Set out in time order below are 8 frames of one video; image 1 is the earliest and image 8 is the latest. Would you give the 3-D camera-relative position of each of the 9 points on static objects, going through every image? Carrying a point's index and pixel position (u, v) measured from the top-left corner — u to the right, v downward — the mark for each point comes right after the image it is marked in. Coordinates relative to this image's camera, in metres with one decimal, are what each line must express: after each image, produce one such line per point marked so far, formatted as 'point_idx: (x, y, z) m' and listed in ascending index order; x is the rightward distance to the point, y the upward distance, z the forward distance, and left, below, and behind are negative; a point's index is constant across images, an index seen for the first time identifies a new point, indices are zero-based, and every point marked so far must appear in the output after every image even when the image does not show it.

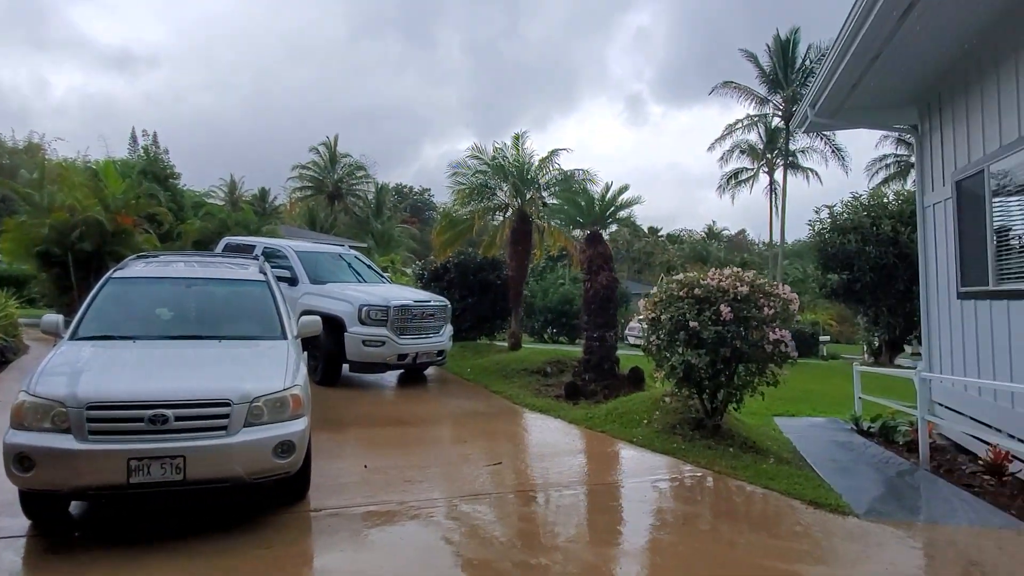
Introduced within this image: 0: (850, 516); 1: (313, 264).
0: (+2.2, -1.5, +4.7) m
1: (-2.8, +0.3, +10.2) m
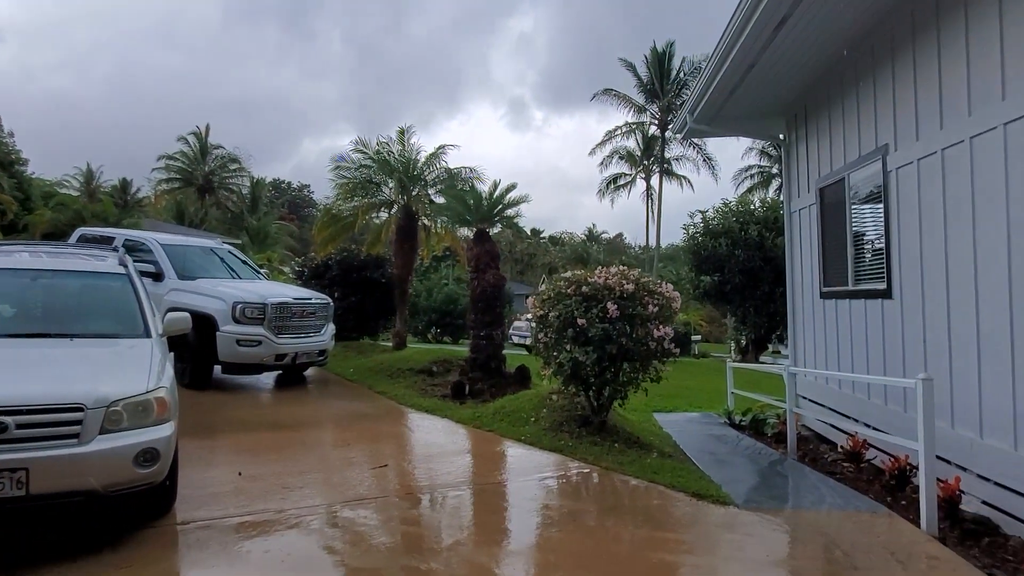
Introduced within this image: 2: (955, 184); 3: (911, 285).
0: (+1.5, -1.5, +4.9) m
1: (-4.3, +0.4, +9.5) m
2: (+3.1, +0.7, +5.2) m
3: (+3.2, 0.0, +5.8) m
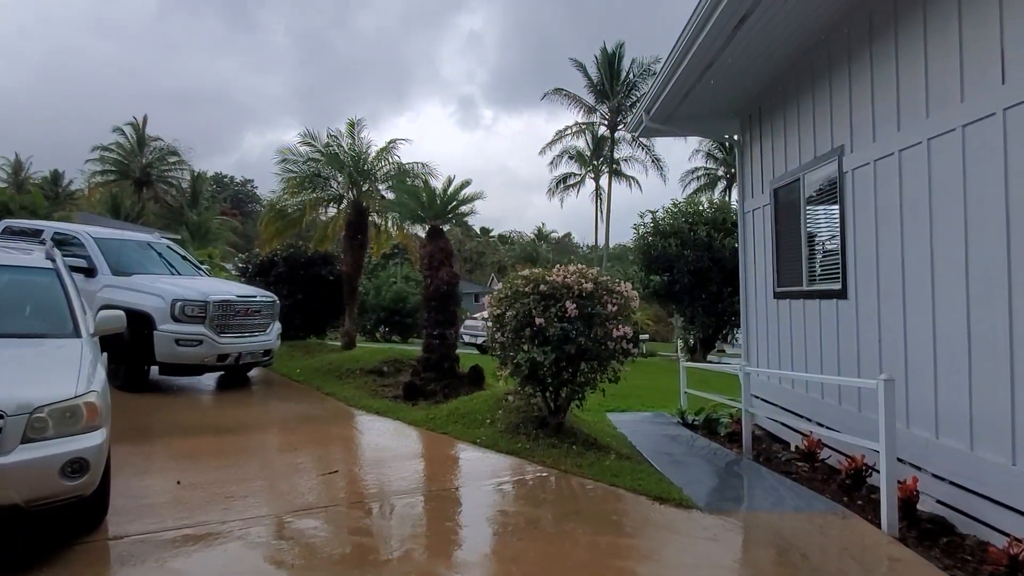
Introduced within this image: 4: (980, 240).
0: (+1.2, -1.5, +4.8) m
1: (-4.9, +0.4, +9.0) m
2: (+2.8, +0.7, +5.2) m
3: (+2.9, 0.0, +5.9) m
4: (+2.9, +0.3, +4.5) m
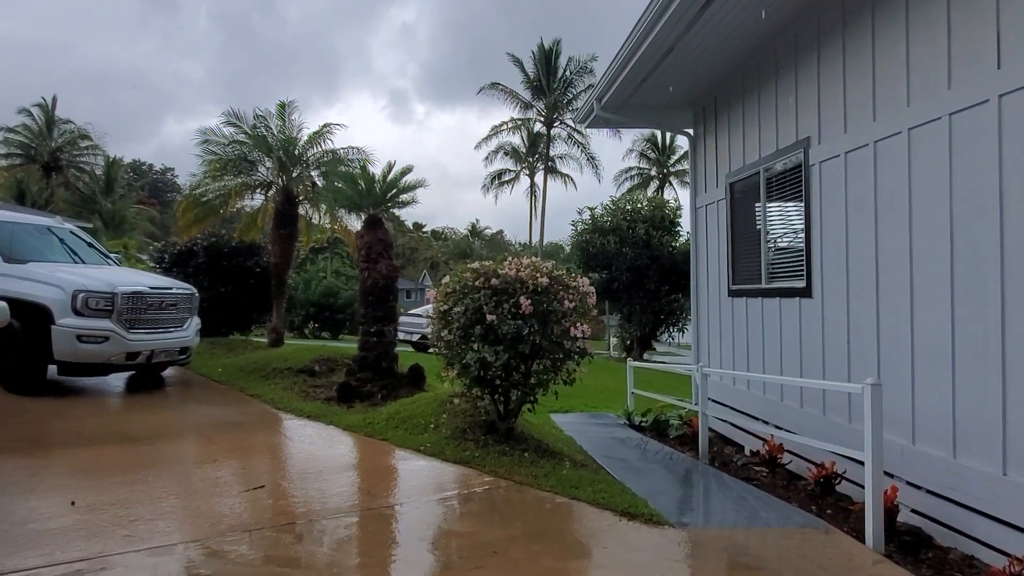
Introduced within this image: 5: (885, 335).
0: (+0.9, -1.4, +4.4) m
1: (-5.5, +0.6, +8.0) m
2: (+2.5, +0.7, +4.9) m
3: (+2.5, 0.0, +5.6) m
4: (+2.6, +0.3, +4.2) m
5: (+2.5, -0.3, +5.0) m
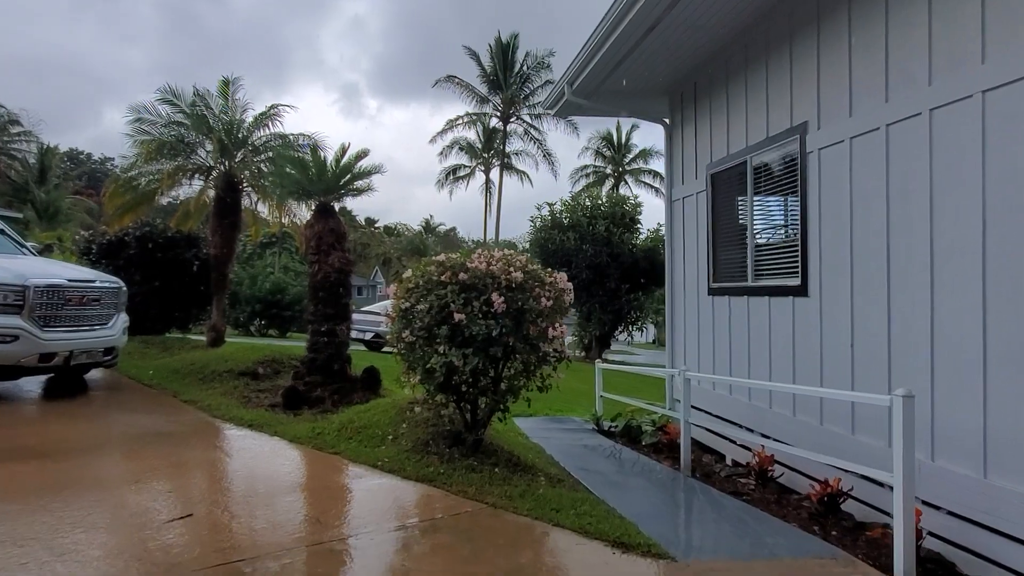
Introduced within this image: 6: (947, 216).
0: (+0.8, -1.4, +3.8) m
1: (-5.9, +0.6, +7.0) m
2: (+2.4, +0.7, +4.5) m
3: (+2.3, 0.0, +5.1) m
4: (+2.5, +0.3, +3.8) m
5: (+2.4, -0.3, +4.5) m
6: (+2.5, +0.4, +4.1) m
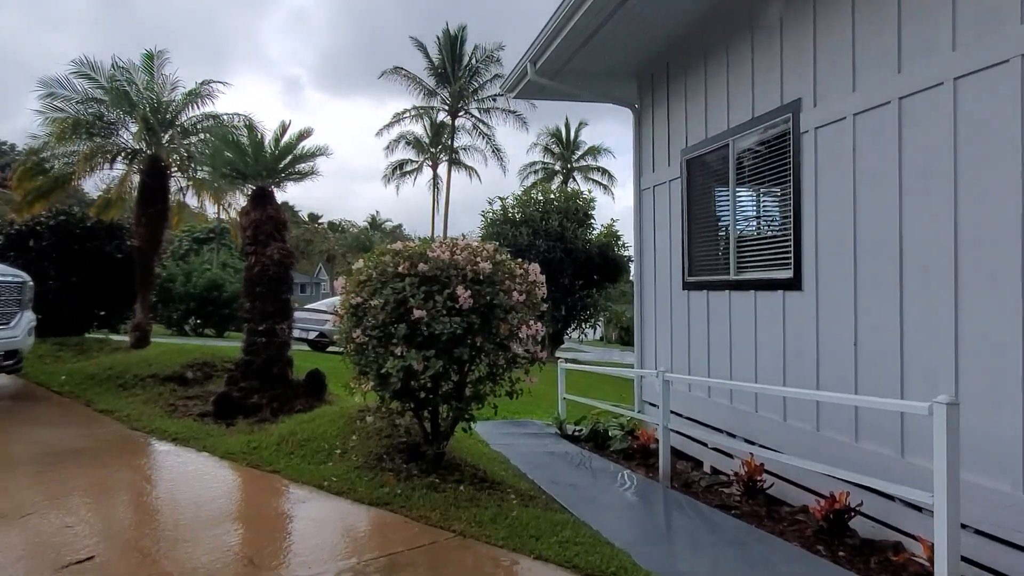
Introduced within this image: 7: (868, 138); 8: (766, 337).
0: (+0.7, -1.4, +3.3) m
1: (-6.2, +0.7, +6.0) m
2: (+2.2, +0.8, +4.0) m
3: (+2.1, +0.1, +4.7) m
4: (+2.4, +0.3, +3.3) m
5: (+2.2, -0.3, +4.0) m
6: (+2.3, +0.5, +3.7) m
7: (+2.1, +0.9, +4.4) m
8: (+1.9, -0.4, +5.5) m
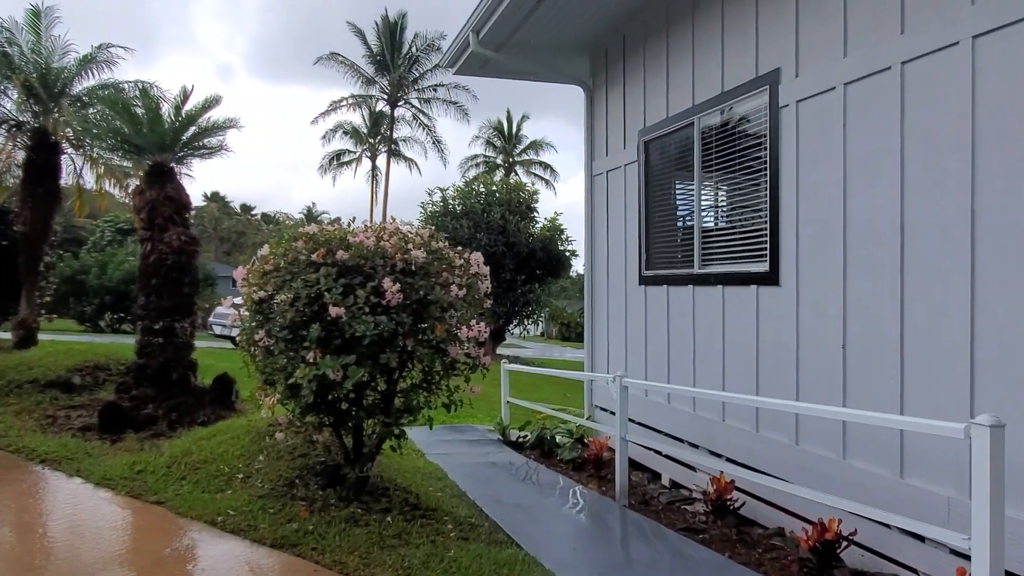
0: (+0.4, -1.3, +2.6) m
1: (-6.6, +0.8, +4.7) m
2: (+1.9, +0.8, +3.5) m
3: (+1.7, +0.1, +4.1) m
4: (+2.2, +0.4, +2.8) m
5: (+1.9, -0.2, +3.5) m
6: (+2.1, +0.5, +3.1) m
7: (+1.8, +0.9, +3.8) m
8: (+1.5, -0.3, +4.9) m
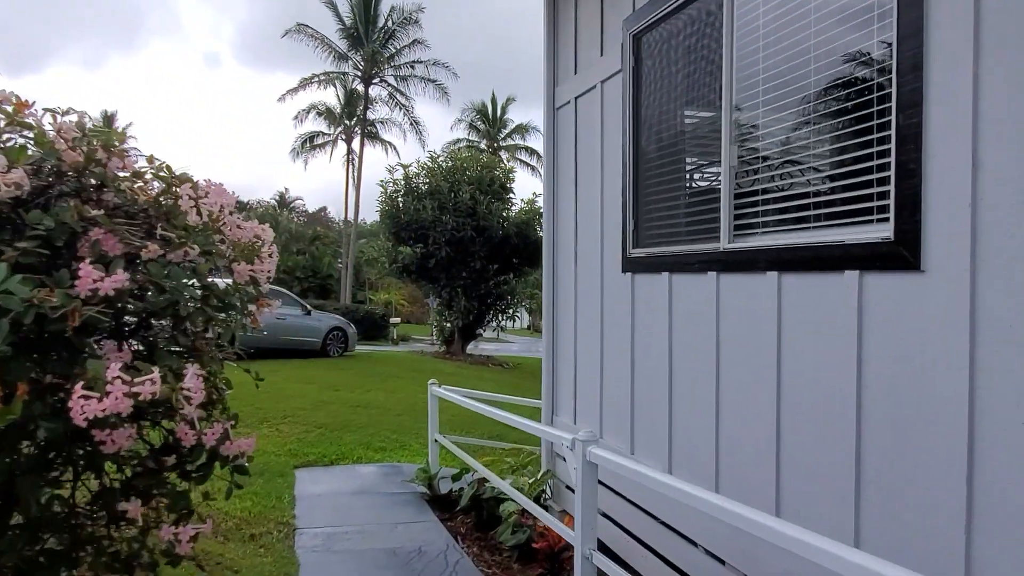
0: (0.0, -1.3, +0.2) m
1: (-7.1, +0.8, +2.2) m
2: (+1.5, +0.8, +1.1) m
3: (+1.3, +0.1, +1.7) m
4: (+1.7, +0.4, +0.4) m
5: (+1.5, -0.2, +1.1) m
6: (+1.6, +0.5, +0.7) m
7: (+1.4, +1.0, +1.4) m
8: (+1.0, -0.3, +2.5) m
